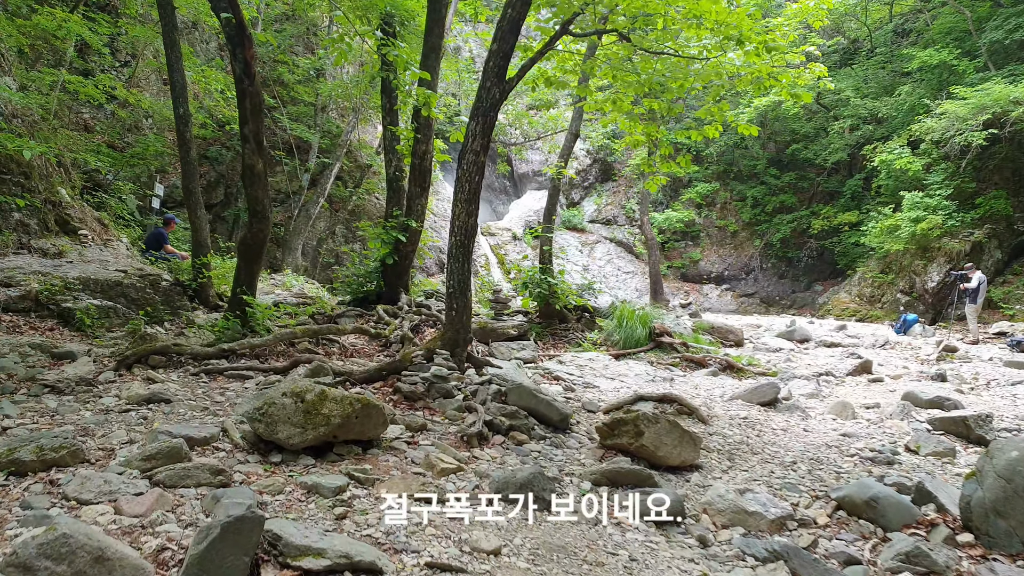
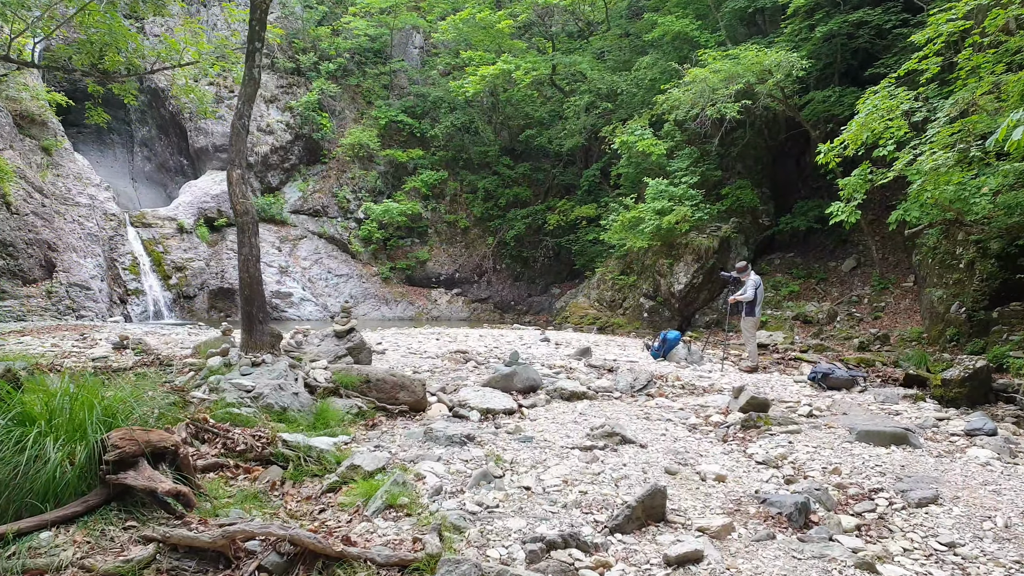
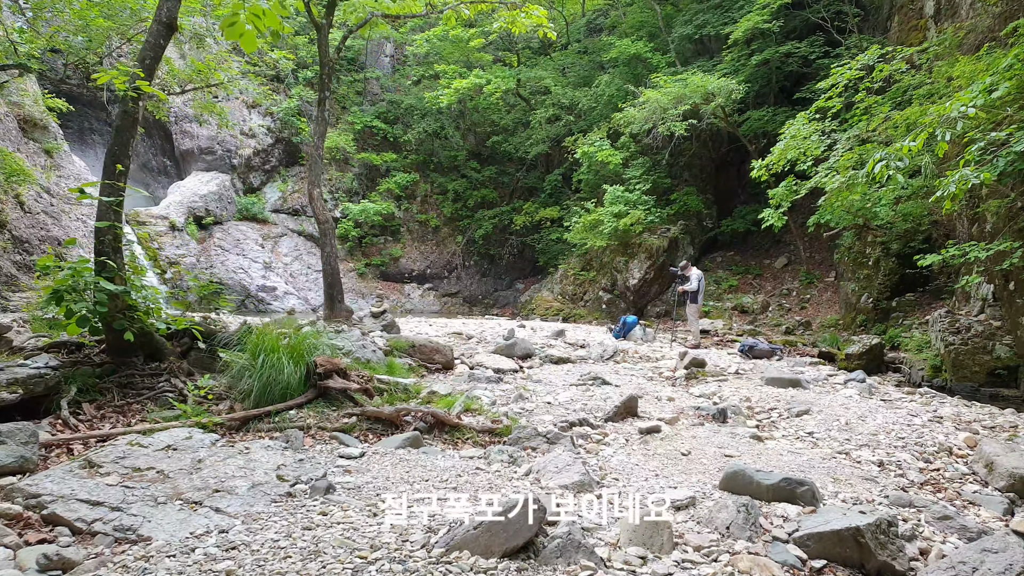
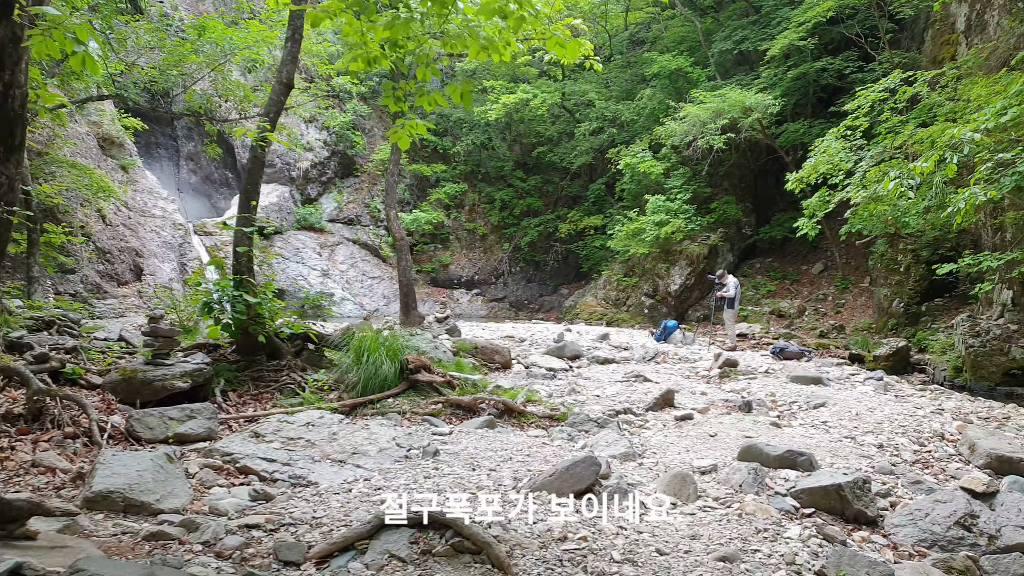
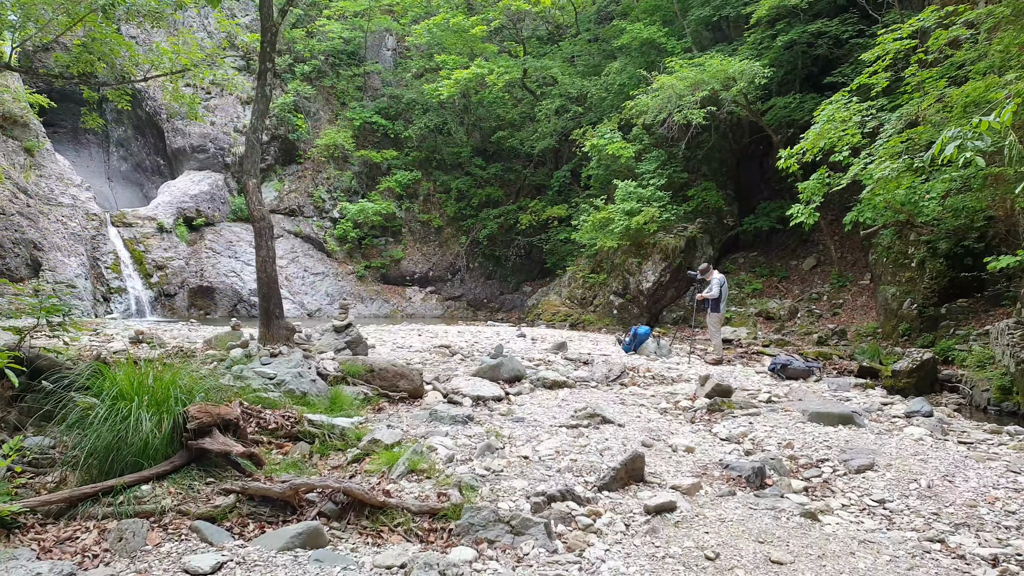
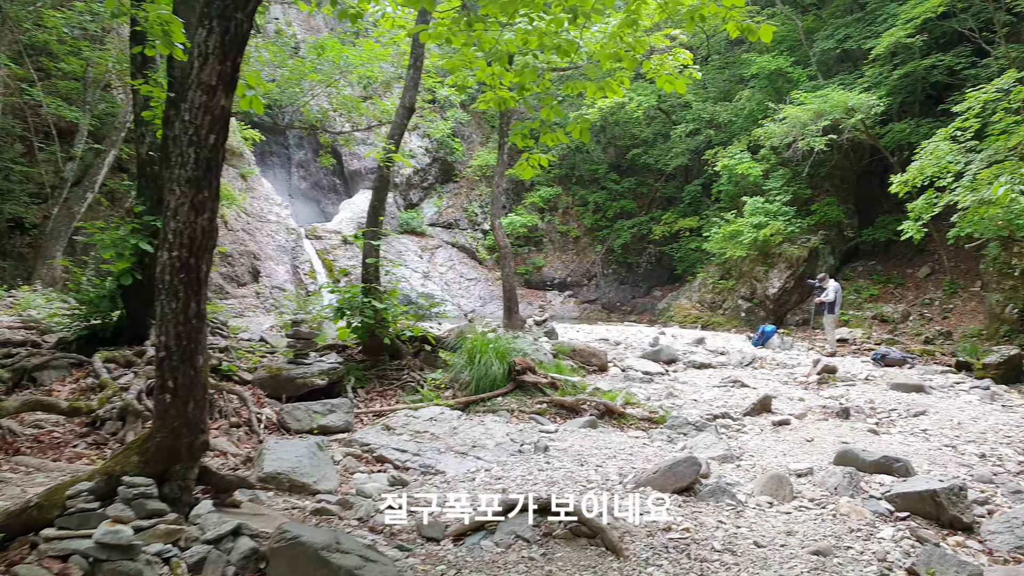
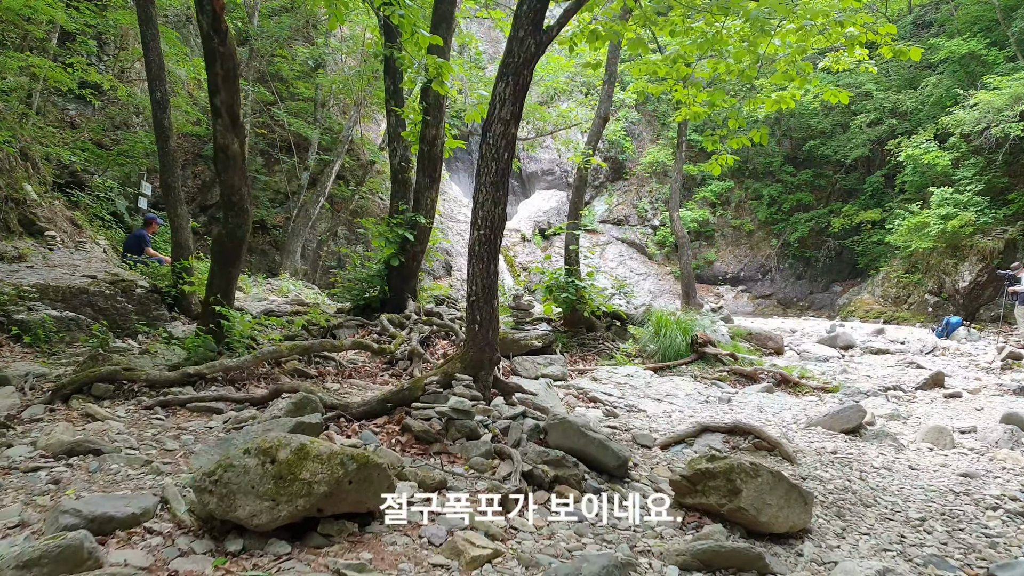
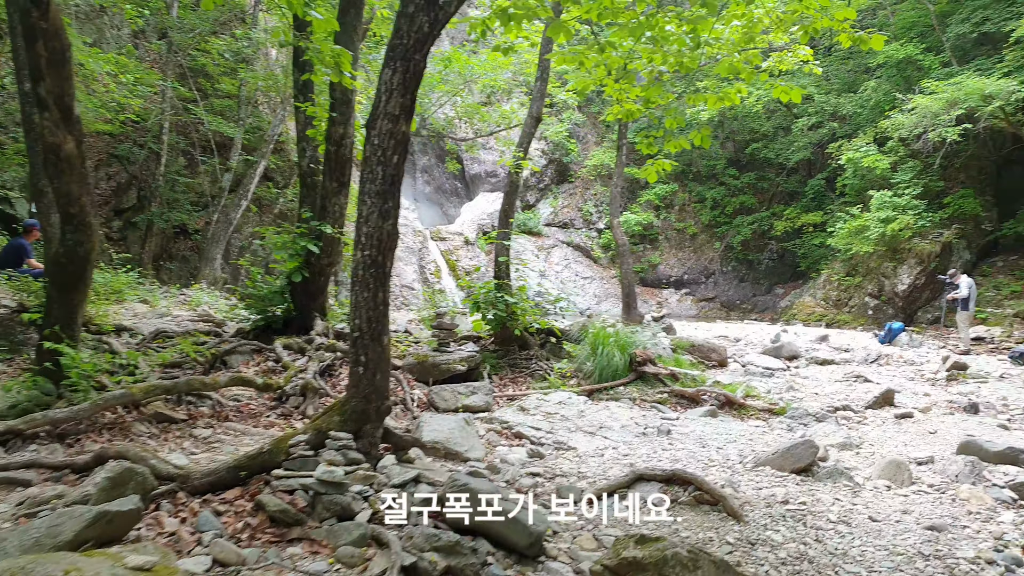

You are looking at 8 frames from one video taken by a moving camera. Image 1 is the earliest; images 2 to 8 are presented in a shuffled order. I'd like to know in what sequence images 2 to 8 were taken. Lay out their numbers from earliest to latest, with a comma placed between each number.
7, 8, 6, 4, 3, 5, 2
